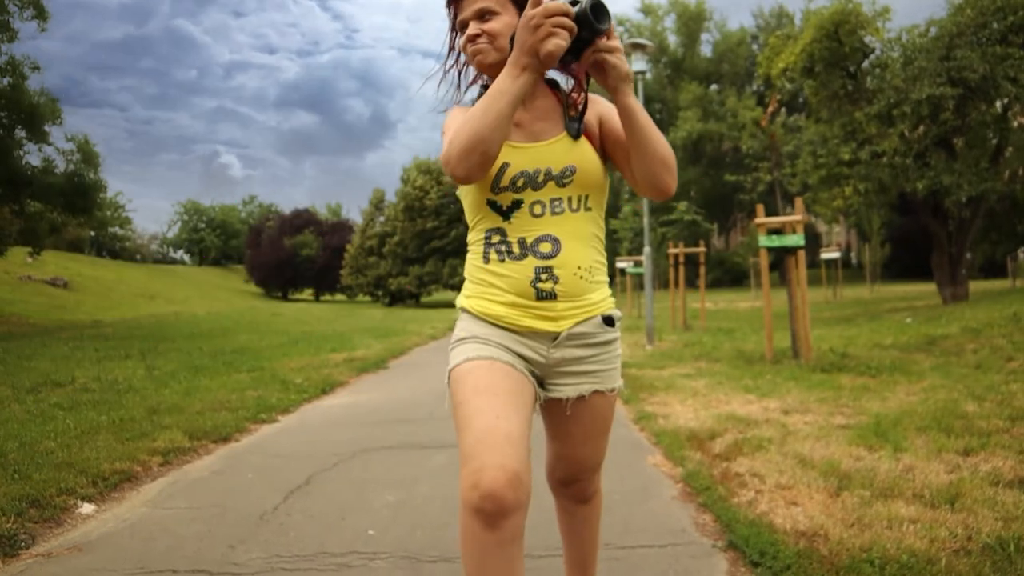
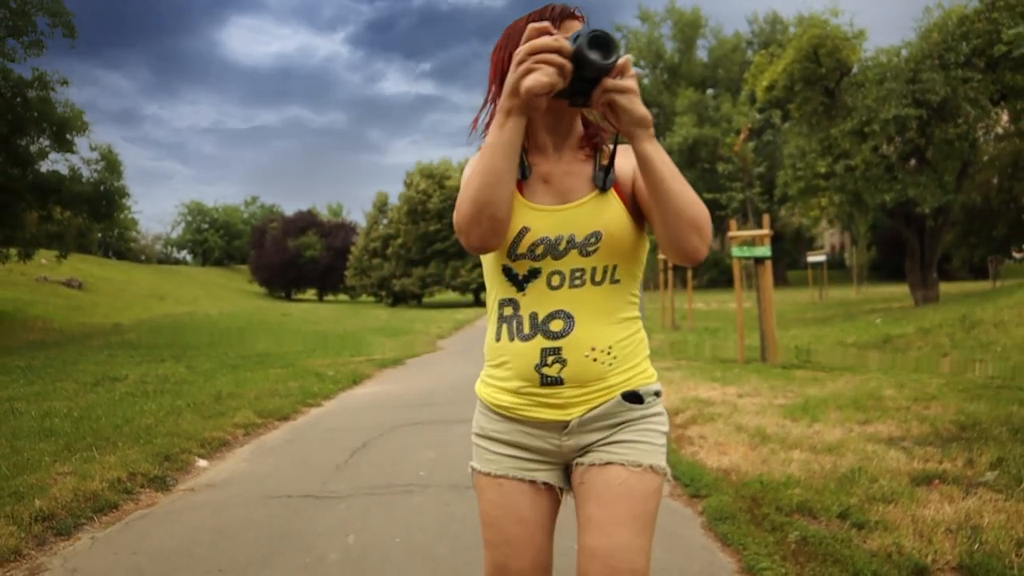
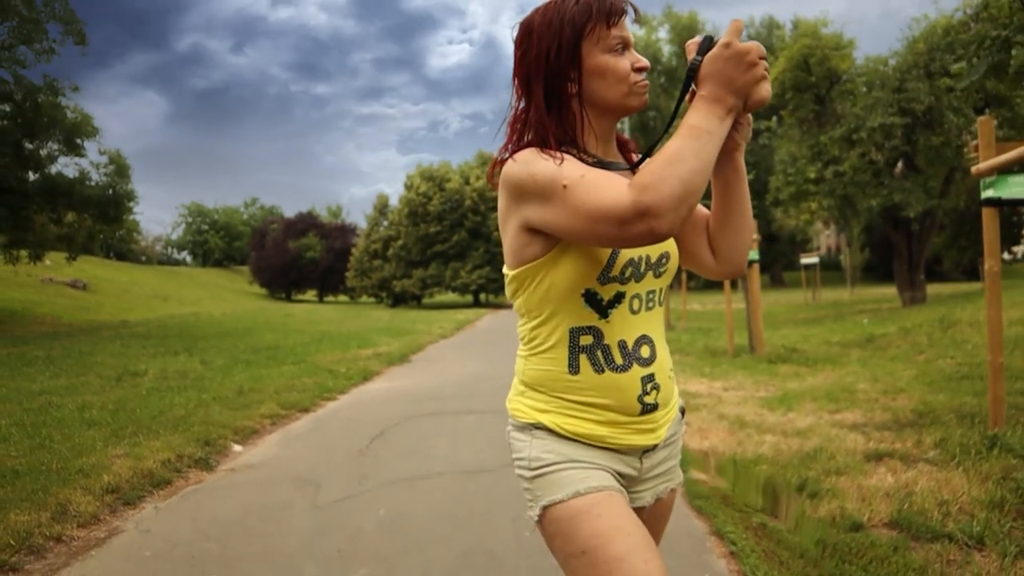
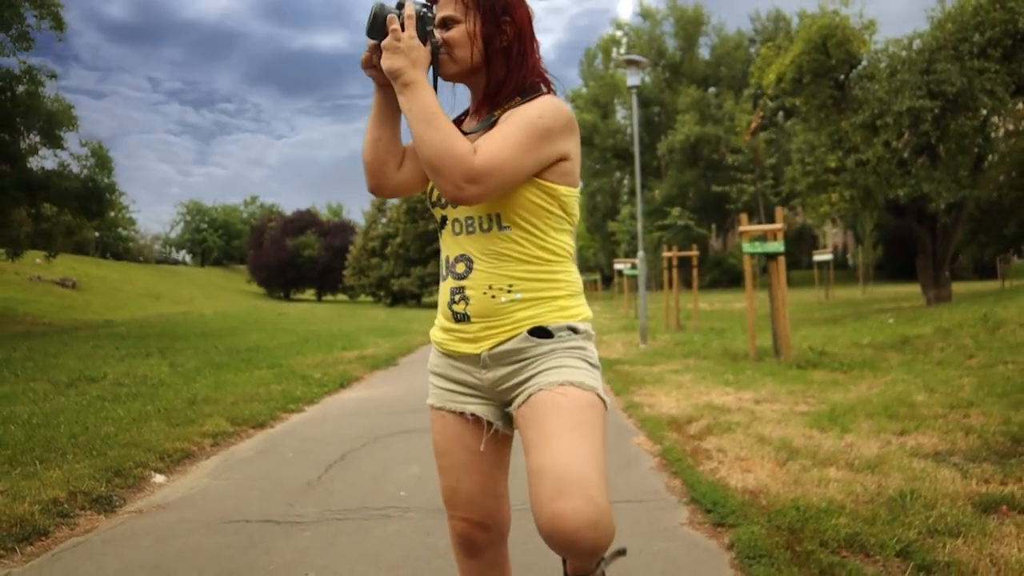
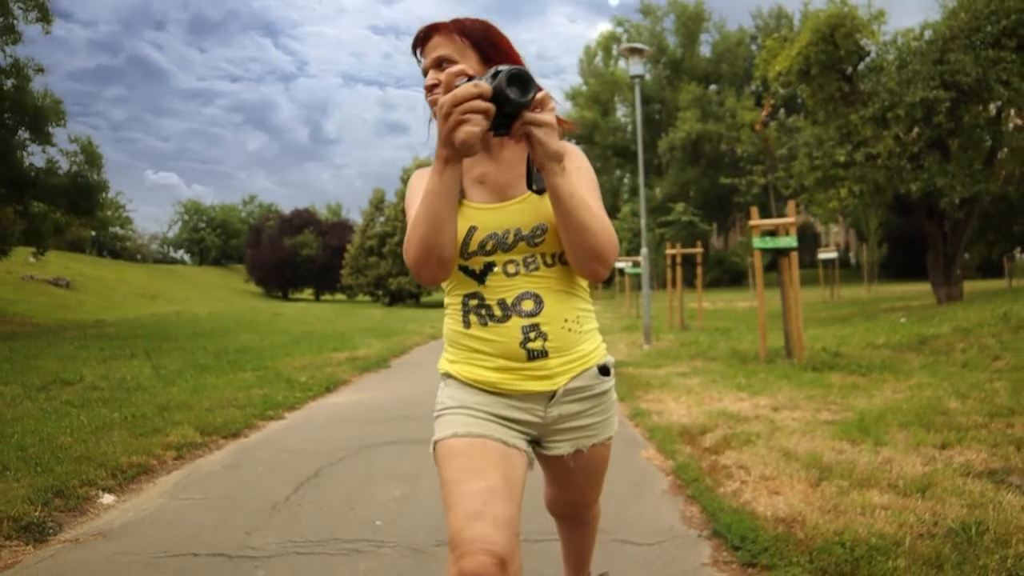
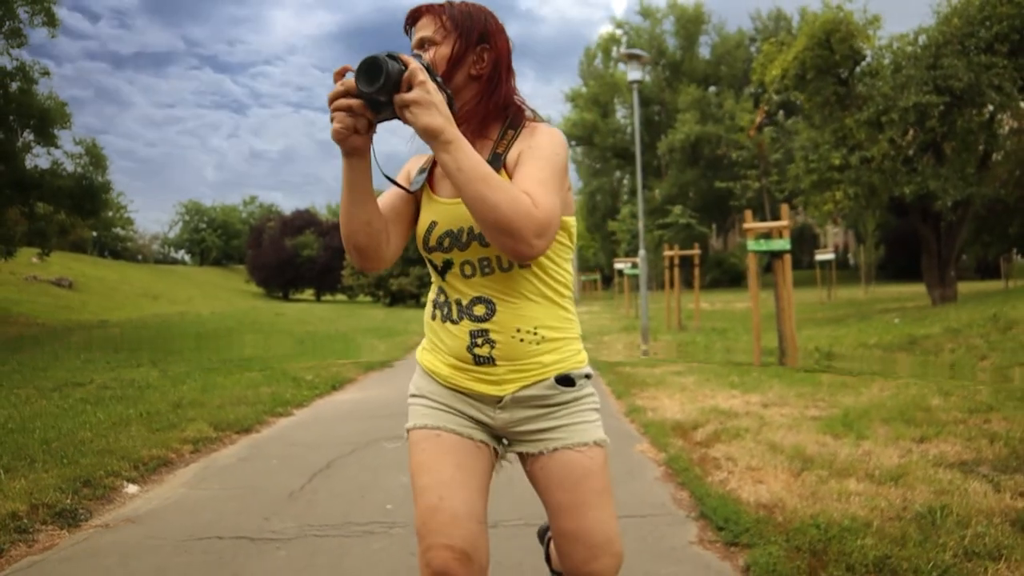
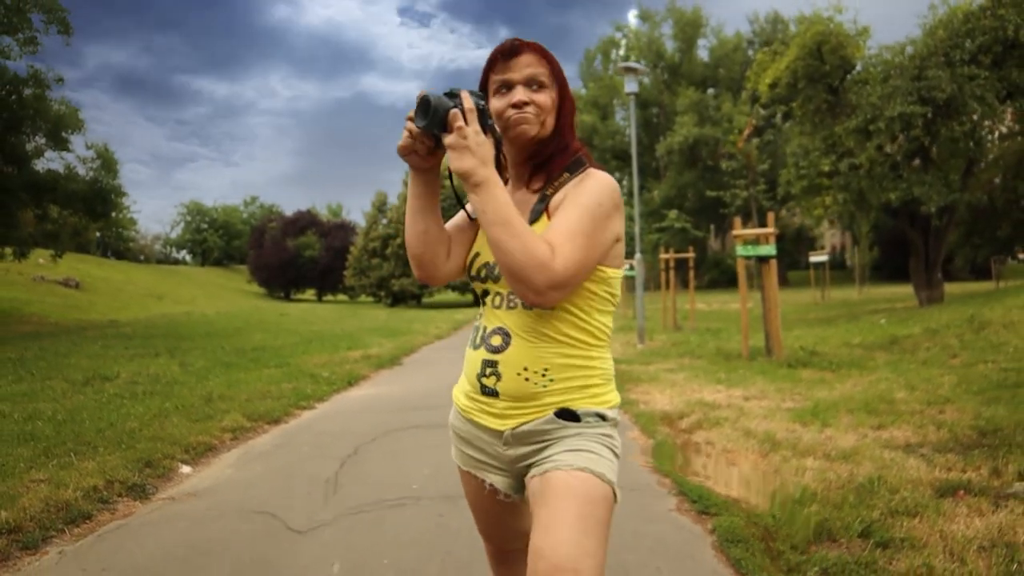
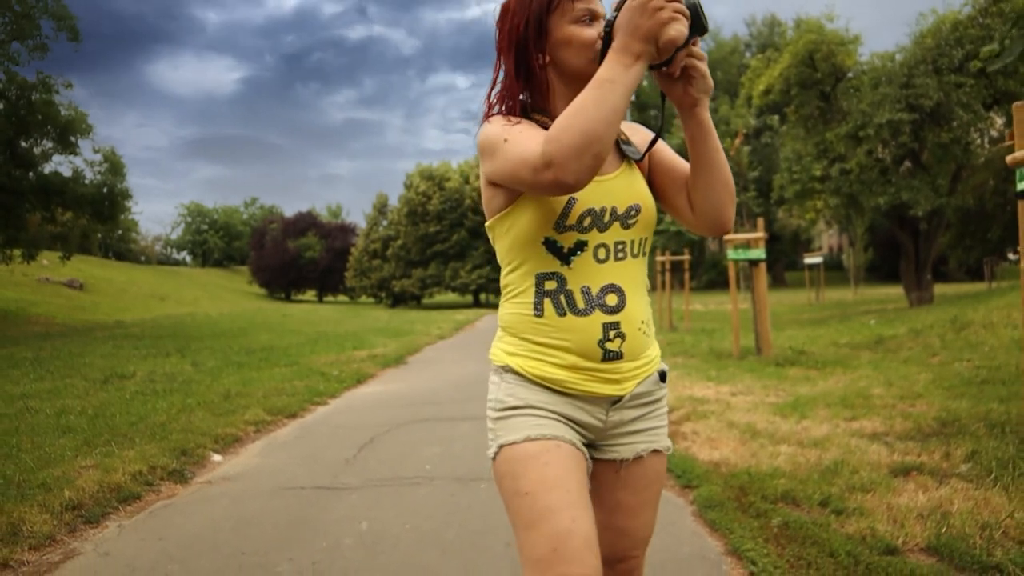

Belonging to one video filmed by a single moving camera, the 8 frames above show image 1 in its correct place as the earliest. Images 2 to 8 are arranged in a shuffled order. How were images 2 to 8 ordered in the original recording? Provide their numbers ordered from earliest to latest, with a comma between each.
5, 6, 4, 7, 2, 8, 3
